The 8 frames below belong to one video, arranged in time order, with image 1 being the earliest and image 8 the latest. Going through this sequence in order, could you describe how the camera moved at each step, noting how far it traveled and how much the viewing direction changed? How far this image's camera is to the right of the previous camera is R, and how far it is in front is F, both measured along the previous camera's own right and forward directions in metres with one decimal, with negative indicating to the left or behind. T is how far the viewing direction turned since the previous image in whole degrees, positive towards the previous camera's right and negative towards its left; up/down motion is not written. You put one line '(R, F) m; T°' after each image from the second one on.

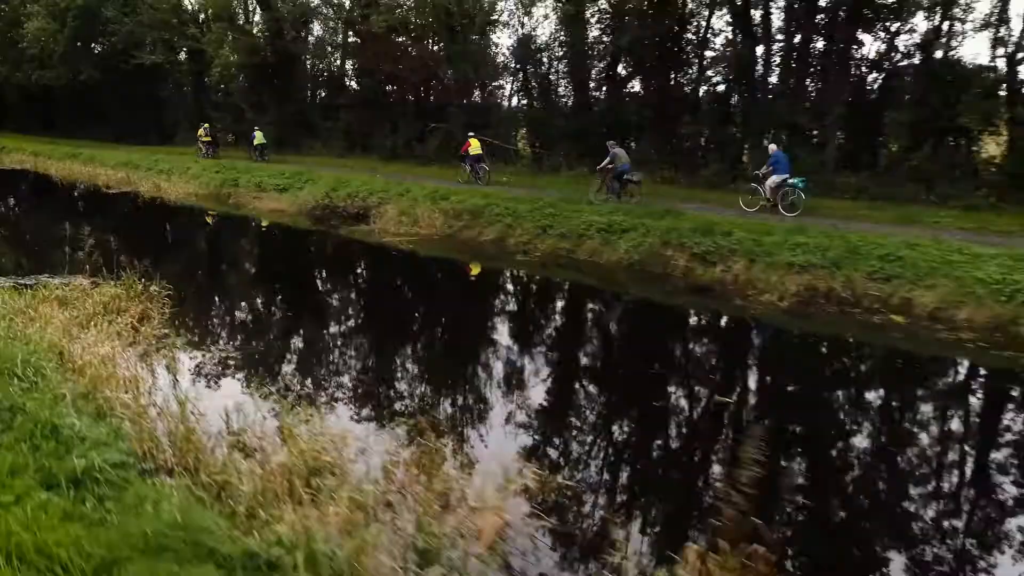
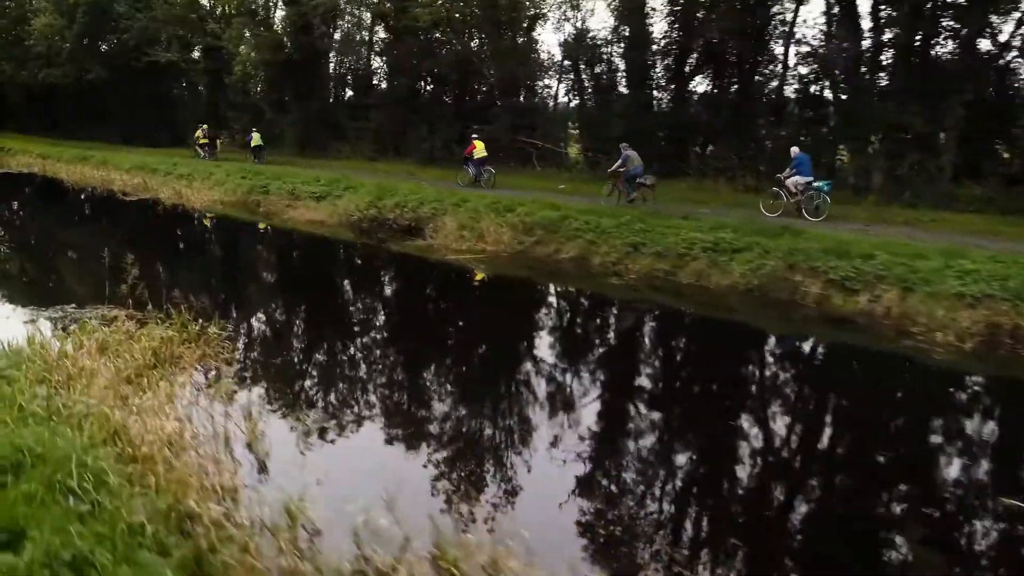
(-1.0, +0.7) m; 0°
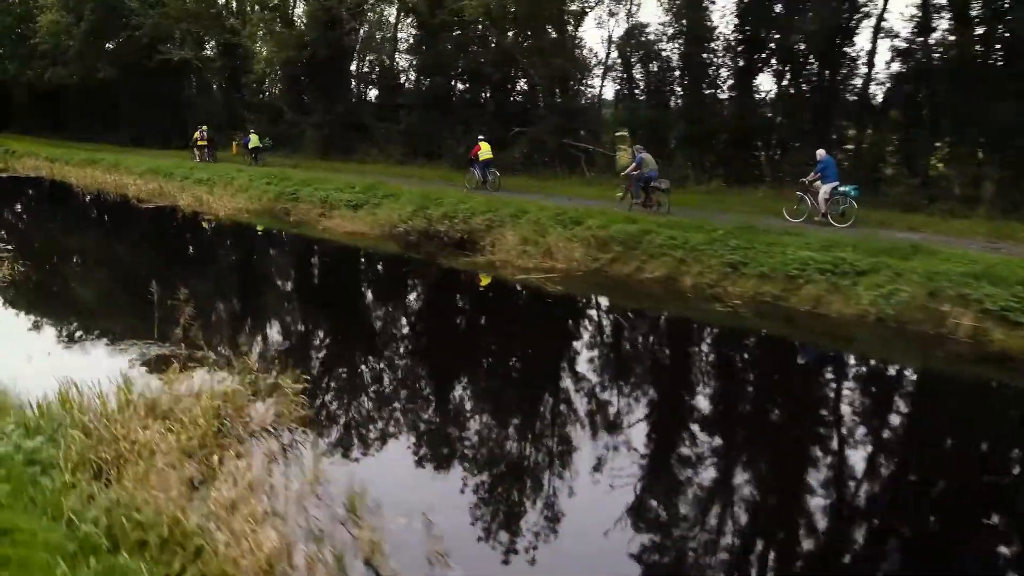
(-0.9, +0.6) m; 0°
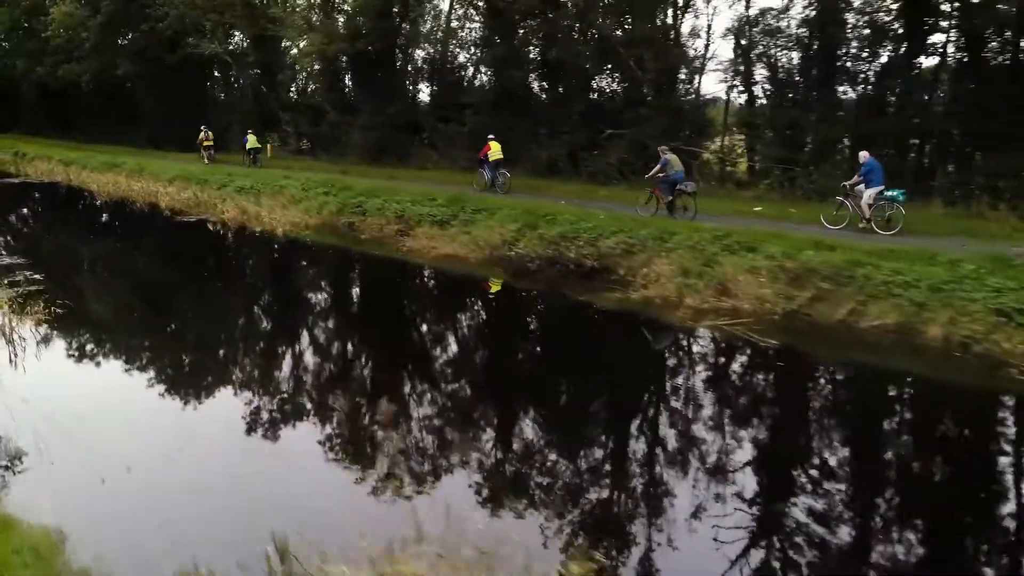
(-1.6, +1.0) m; 0°
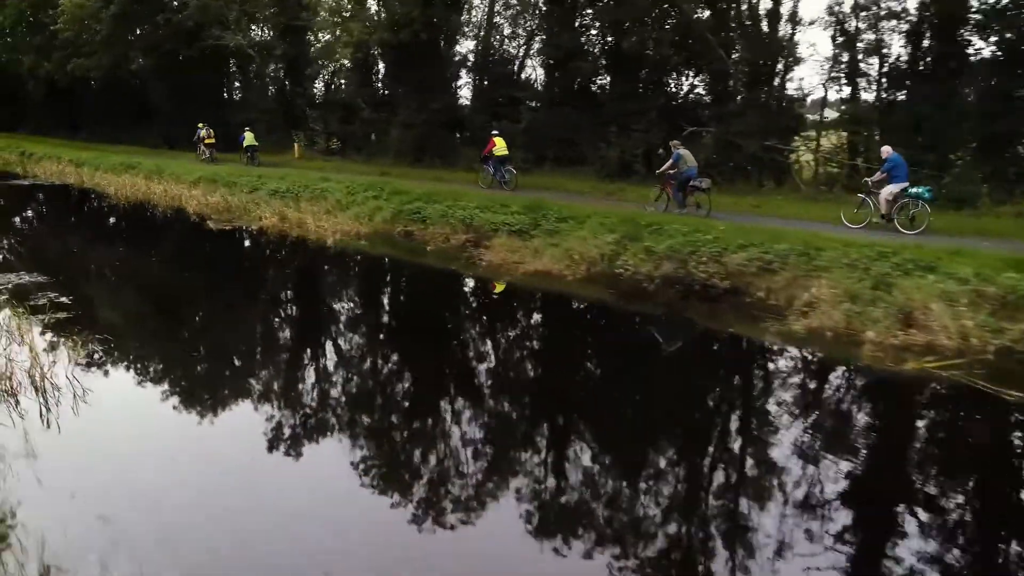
(-1.1, +0.7) m; 0°
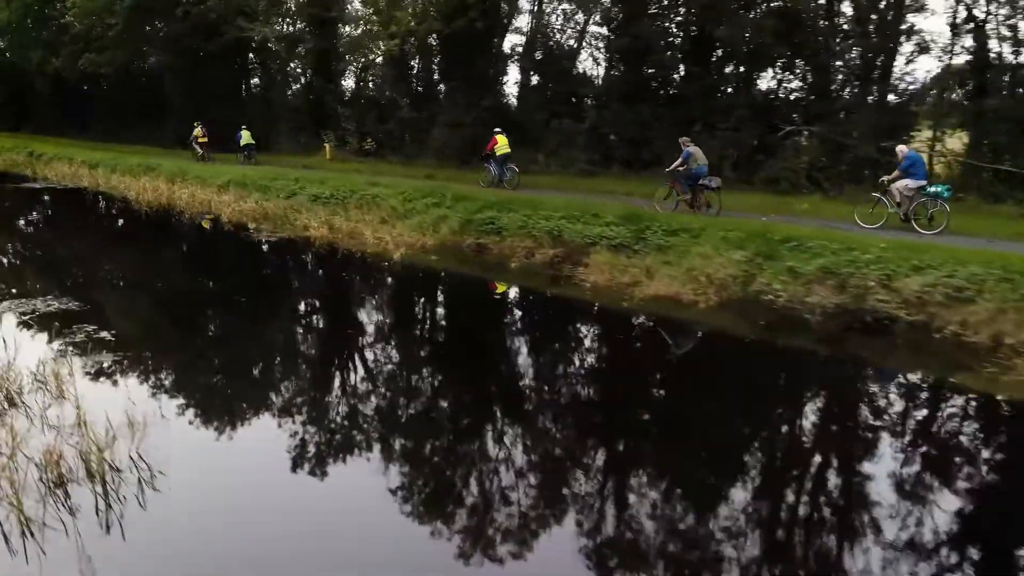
(-1.0, +0.7) m; 0°
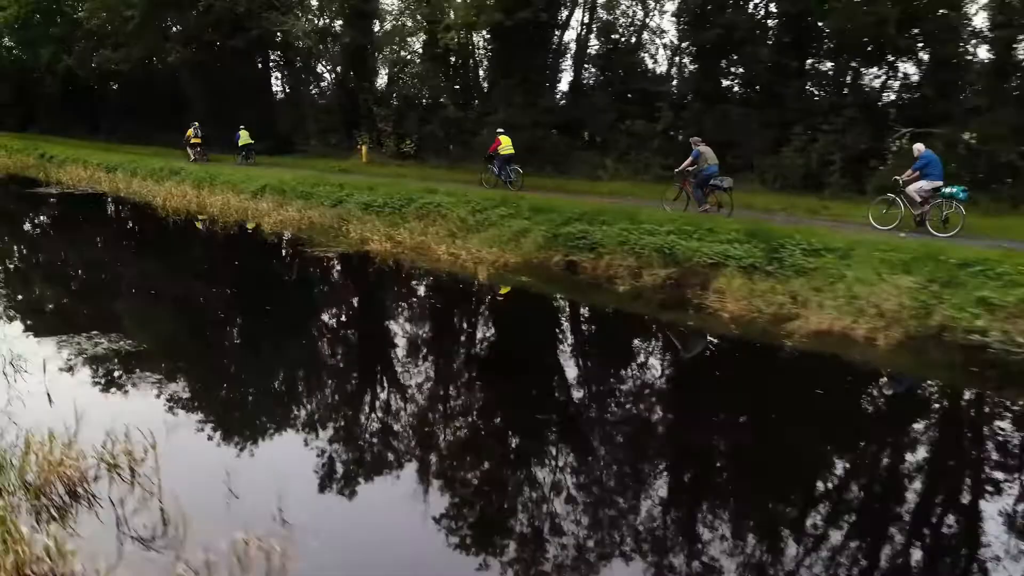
(-1.0, +0.6) m; 0°
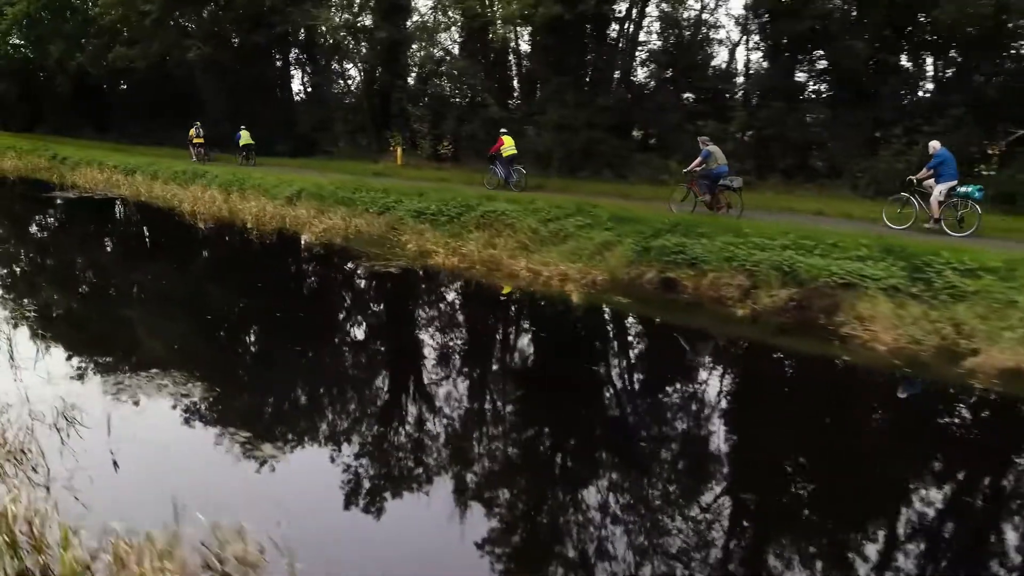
(-0.8, +0.5) m; 0°
